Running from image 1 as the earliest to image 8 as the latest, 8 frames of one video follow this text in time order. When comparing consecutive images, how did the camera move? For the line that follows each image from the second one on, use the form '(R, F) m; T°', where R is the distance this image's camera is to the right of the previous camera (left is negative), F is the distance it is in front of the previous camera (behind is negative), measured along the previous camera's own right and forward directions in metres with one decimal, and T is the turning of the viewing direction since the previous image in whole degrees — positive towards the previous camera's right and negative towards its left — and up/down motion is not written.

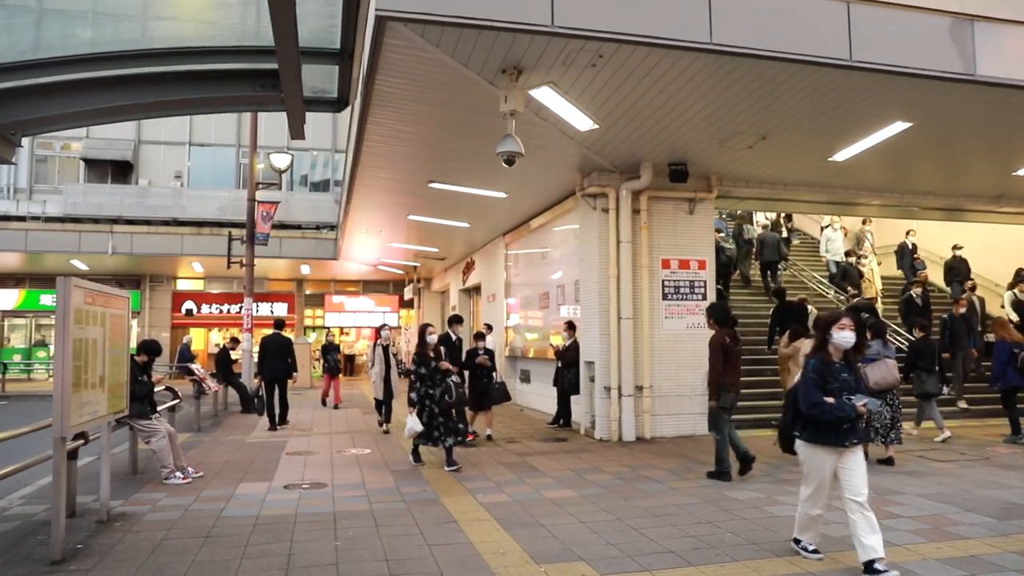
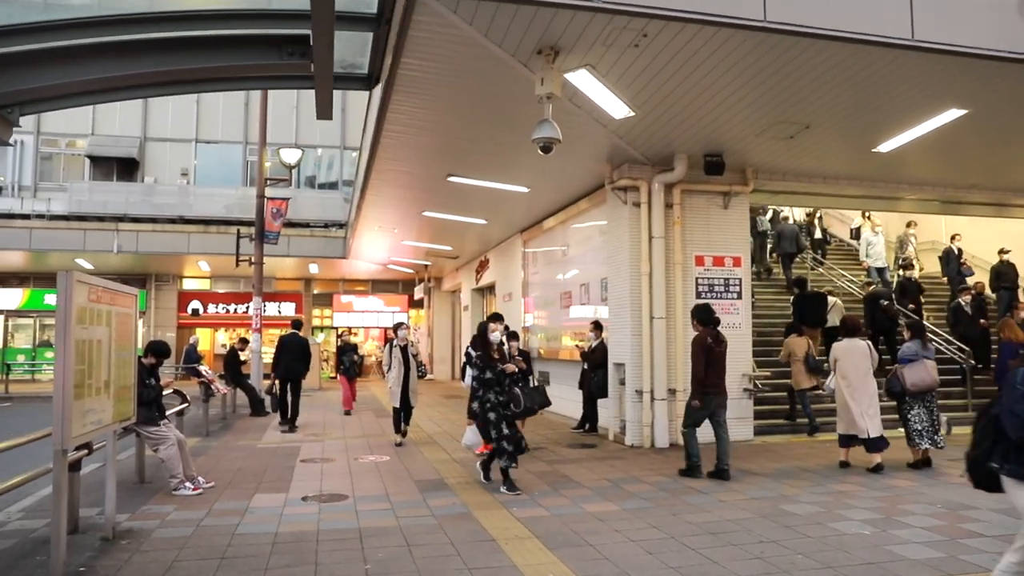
(-0.2, +0.5) m; 0°
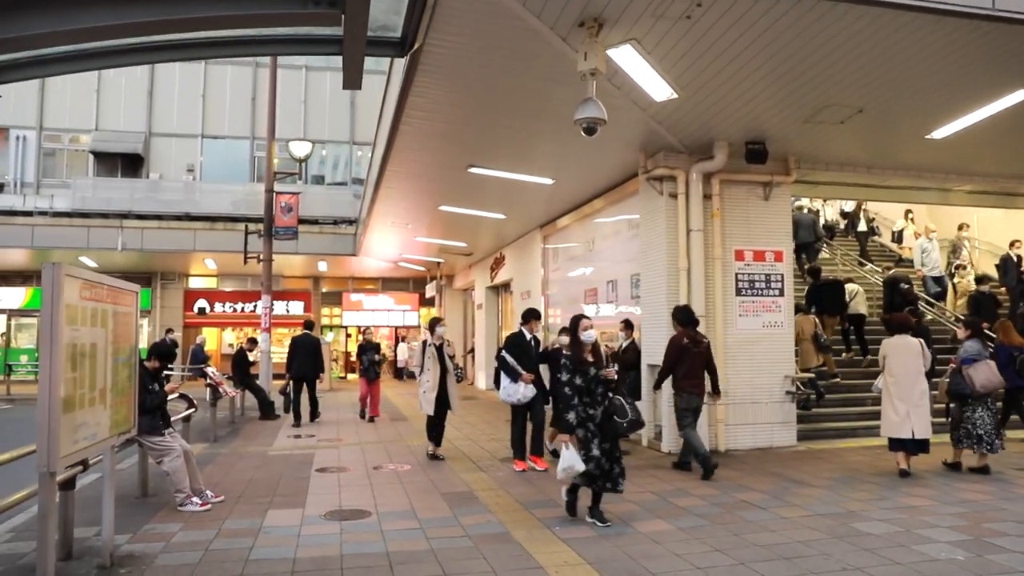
(-0.2, +0.6) m; 0°
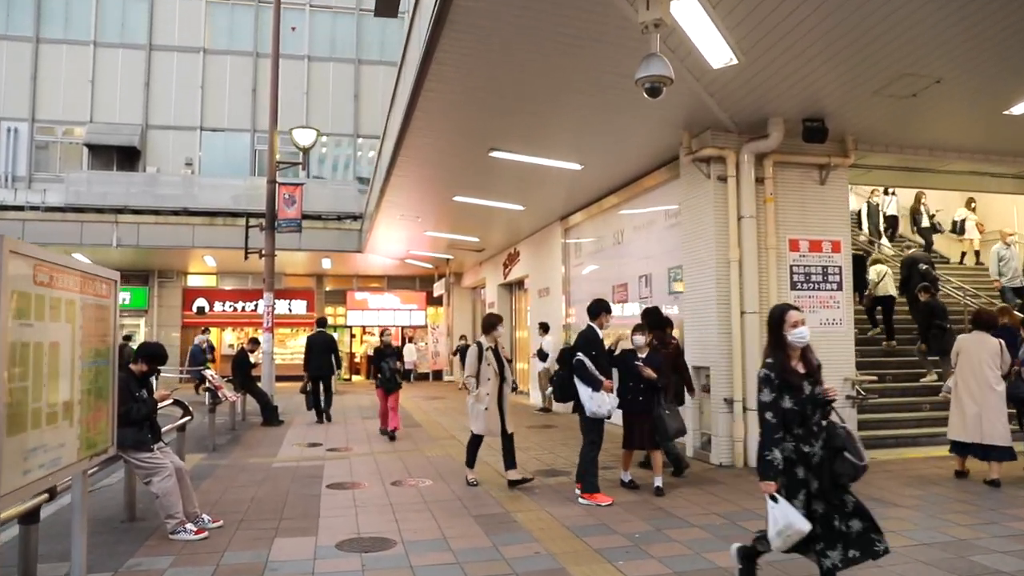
(-0.3, +0.9) m; 0°
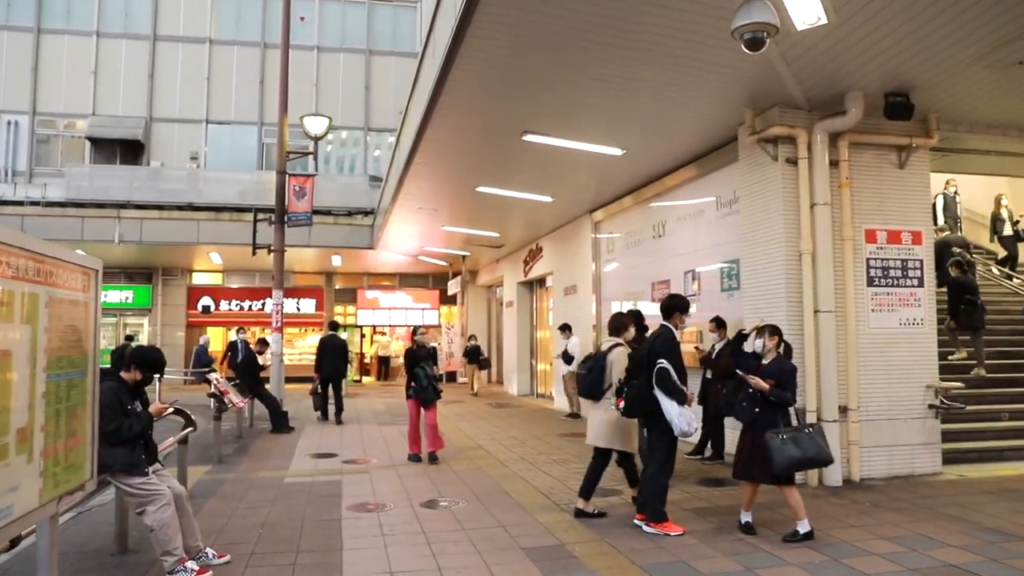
(-0.3, +0.9) m; 0°
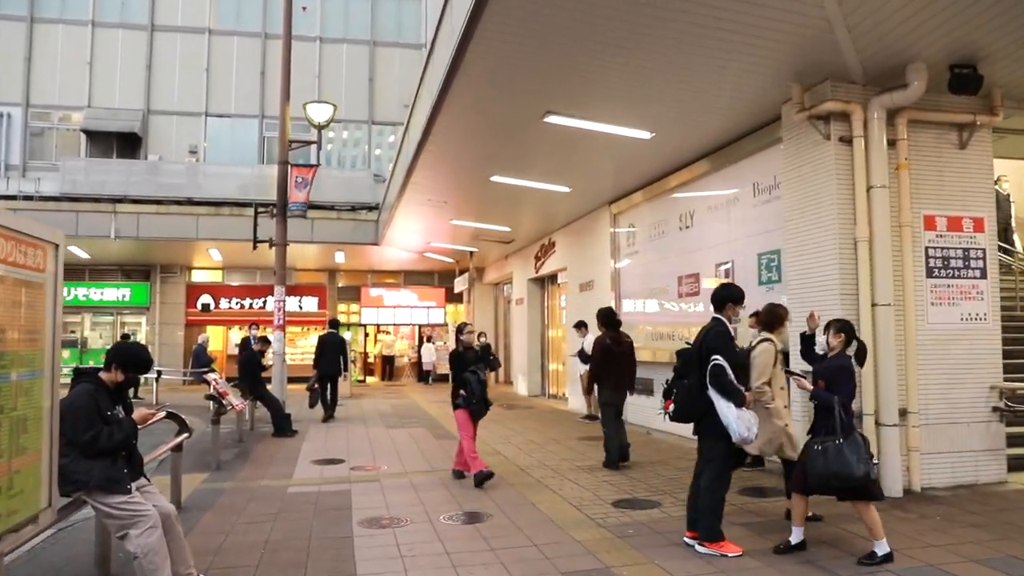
(-0.2, +0.6) m; 0°
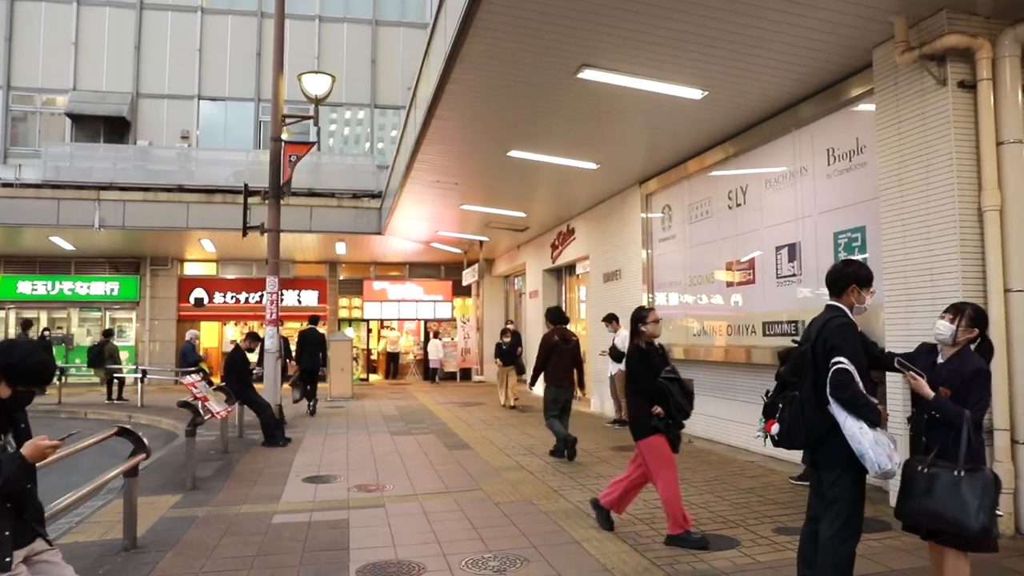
(-0.2, +1.3) m; 0°
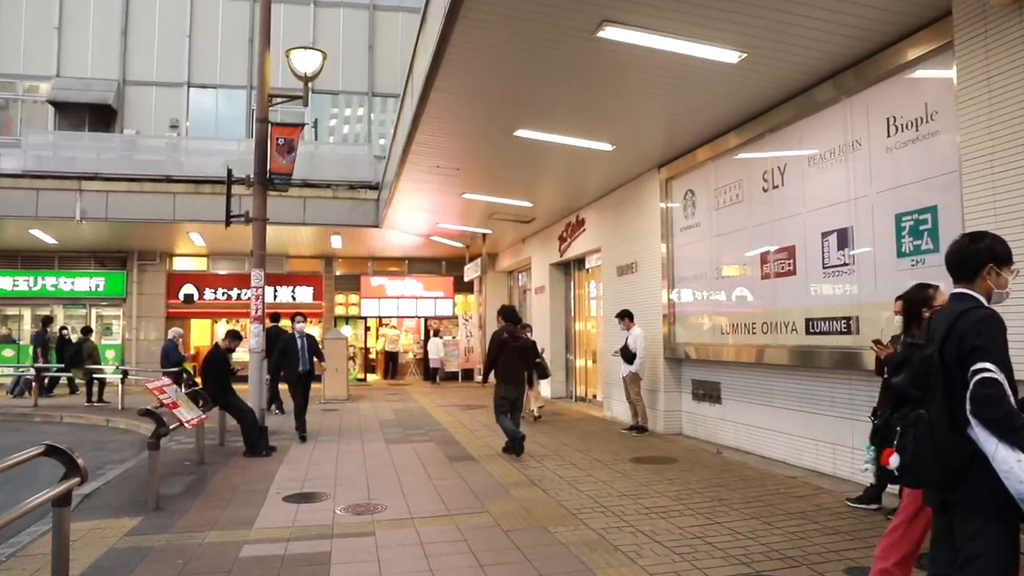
(-0.1, +0.9) m; 0°
